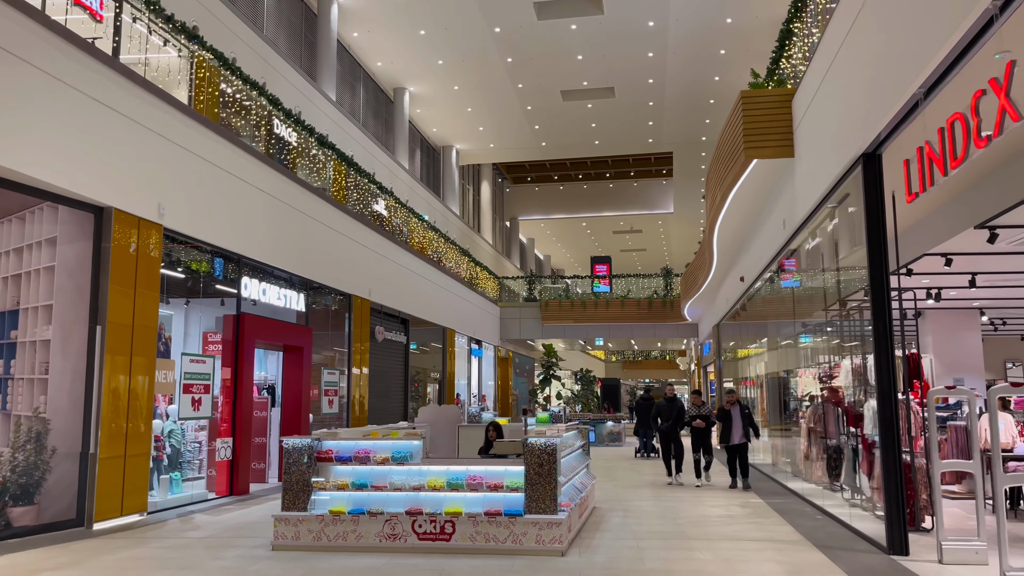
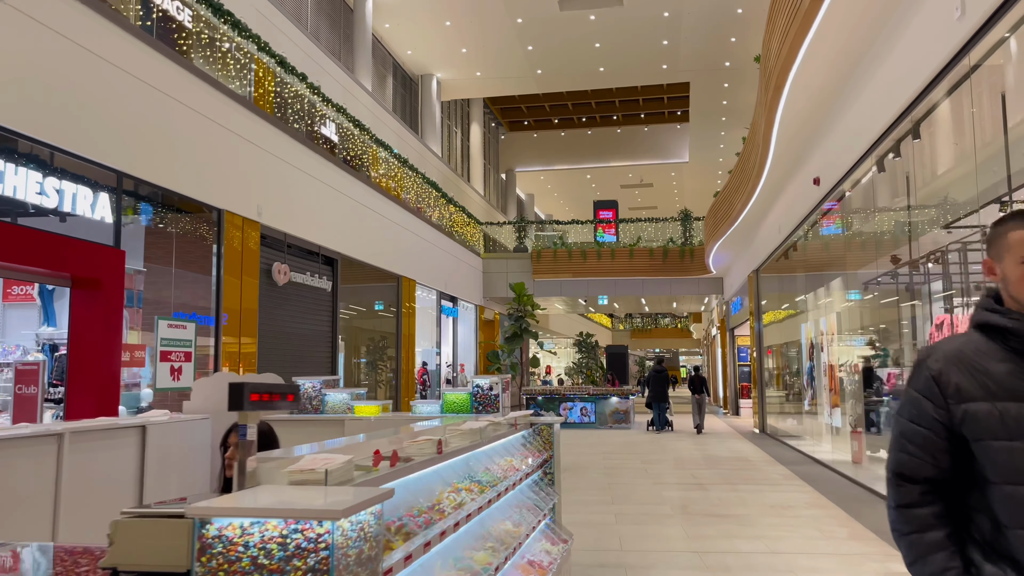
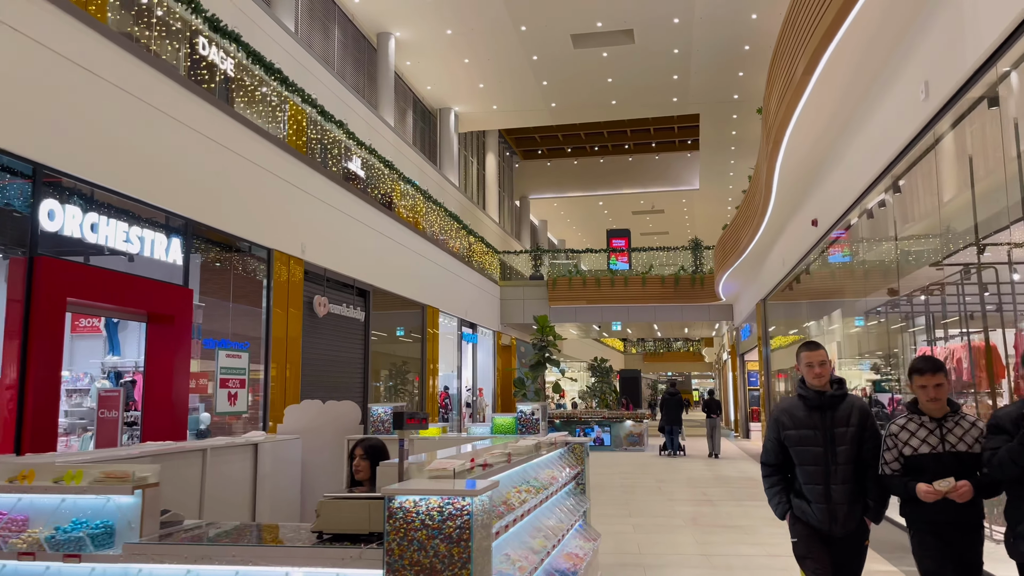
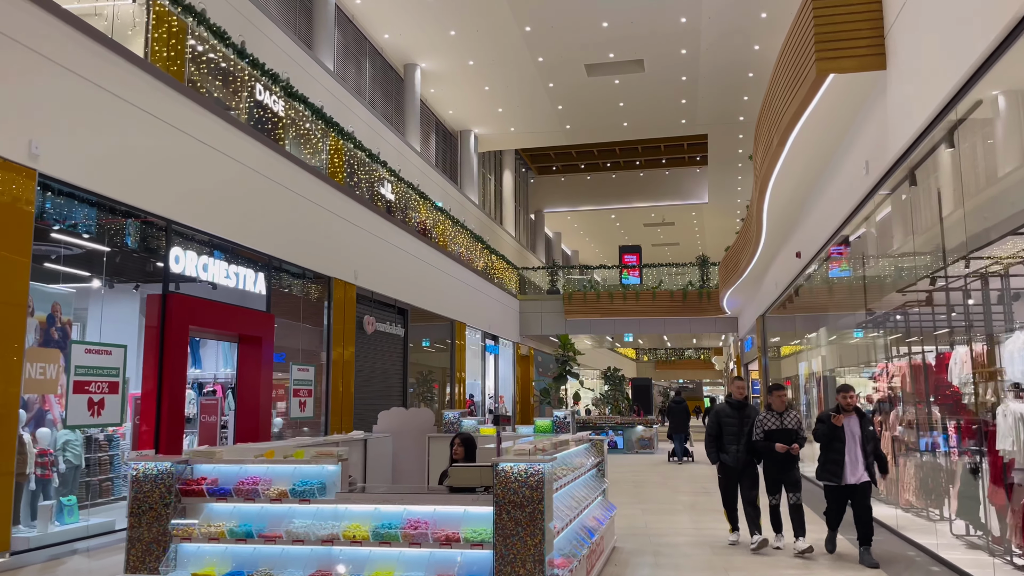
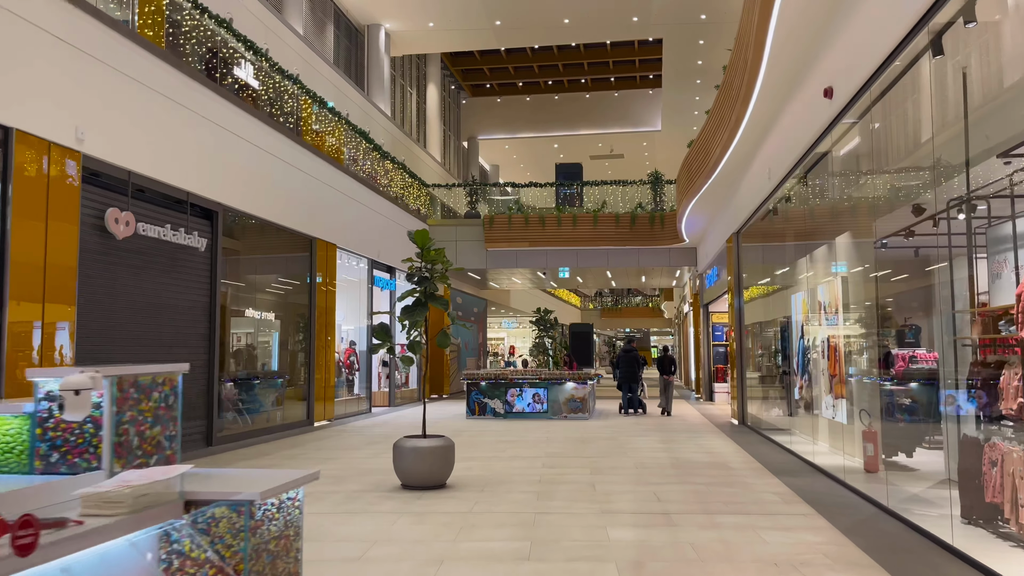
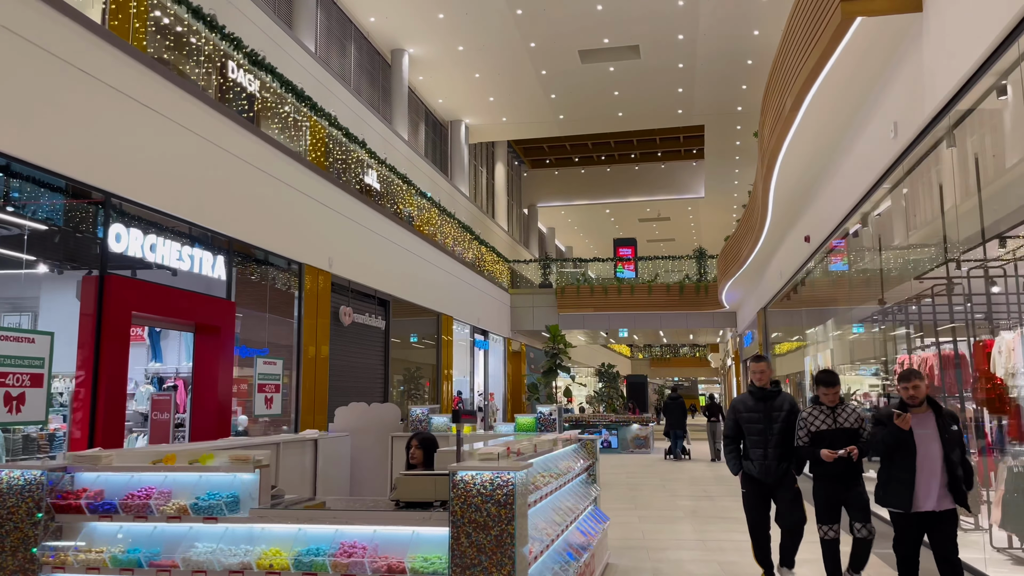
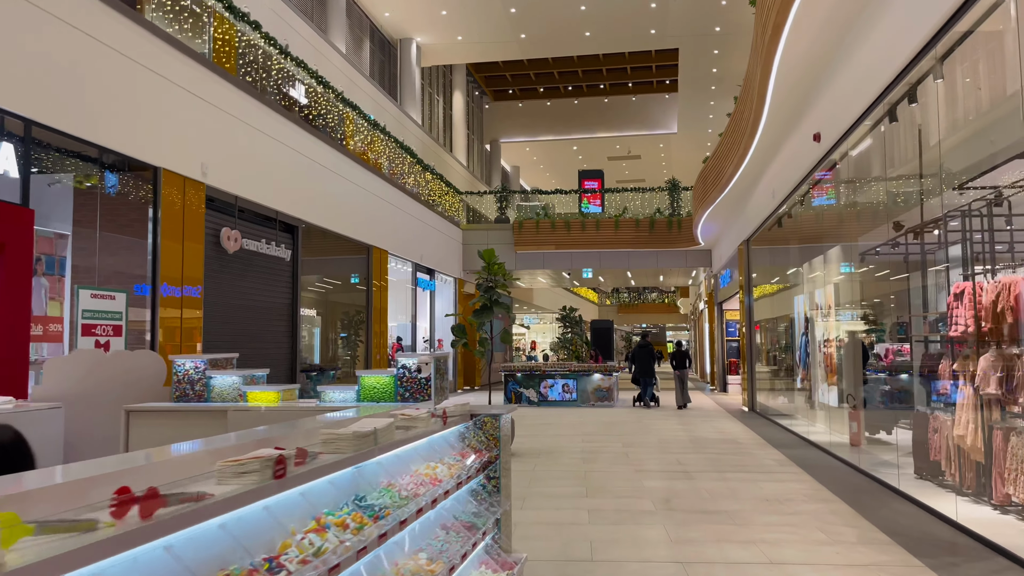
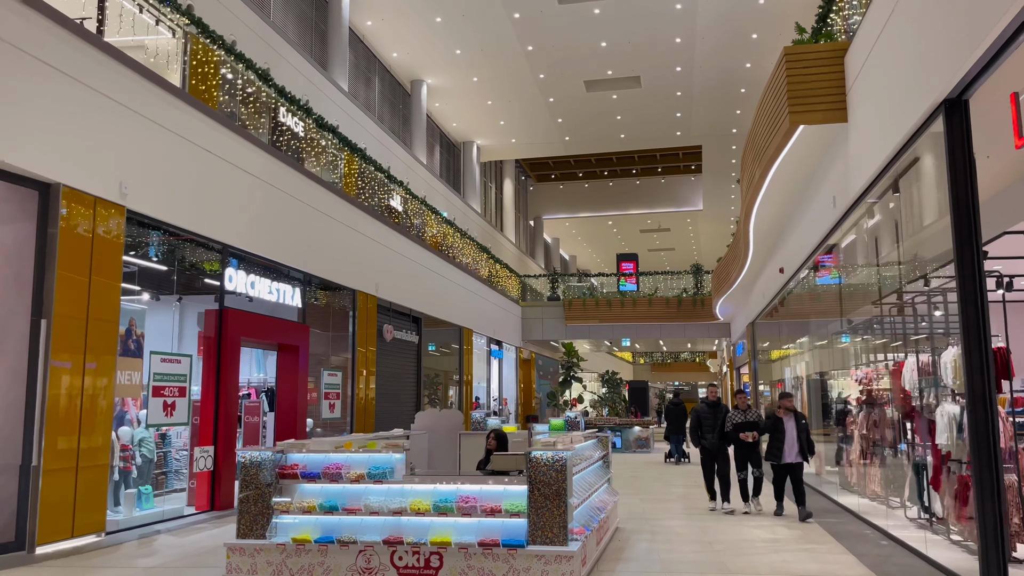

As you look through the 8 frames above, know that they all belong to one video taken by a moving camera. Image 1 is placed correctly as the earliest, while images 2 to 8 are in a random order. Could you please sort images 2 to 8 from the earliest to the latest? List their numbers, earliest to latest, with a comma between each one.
8, 4, 6, 3, 2, 7, 5
